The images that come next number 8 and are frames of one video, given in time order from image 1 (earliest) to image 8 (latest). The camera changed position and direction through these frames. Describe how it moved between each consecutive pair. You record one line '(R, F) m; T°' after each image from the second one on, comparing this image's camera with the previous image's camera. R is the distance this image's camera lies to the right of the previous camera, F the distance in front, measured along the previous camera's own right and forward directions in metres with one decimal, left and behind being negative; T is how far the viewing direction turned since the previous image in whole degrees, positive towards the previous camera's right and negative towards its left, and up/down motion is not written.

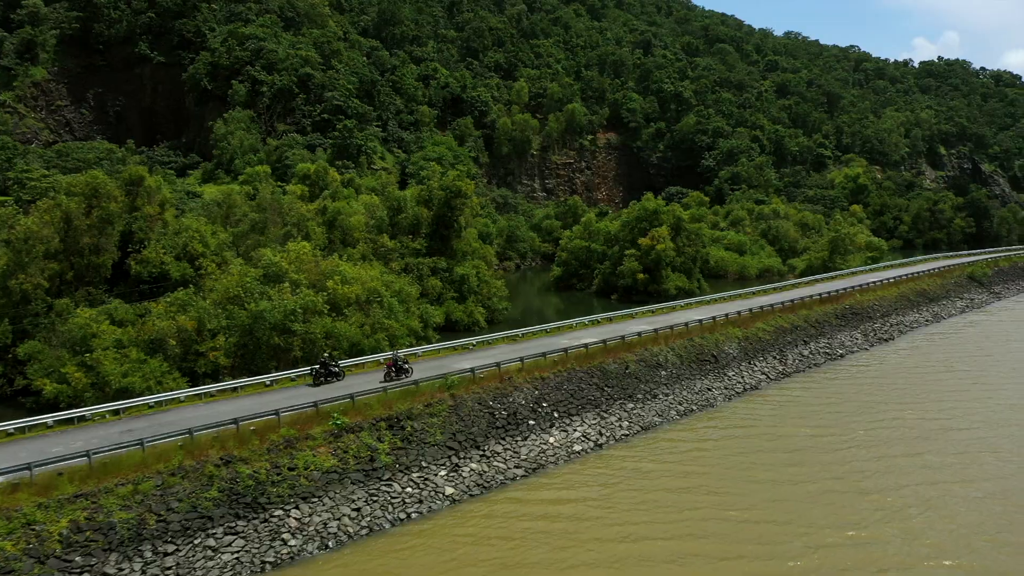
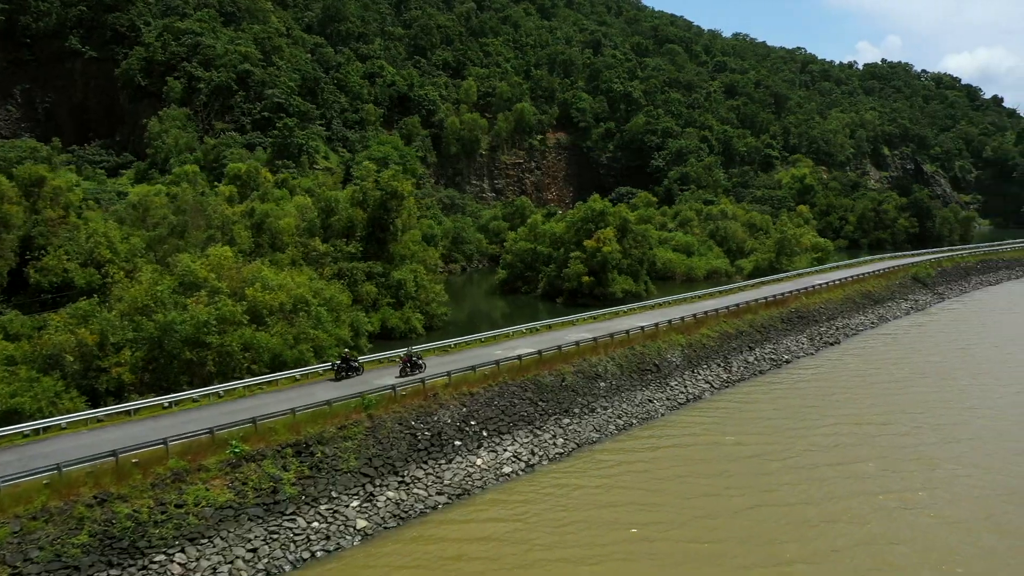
(+0.7, +1.5) m; +3°
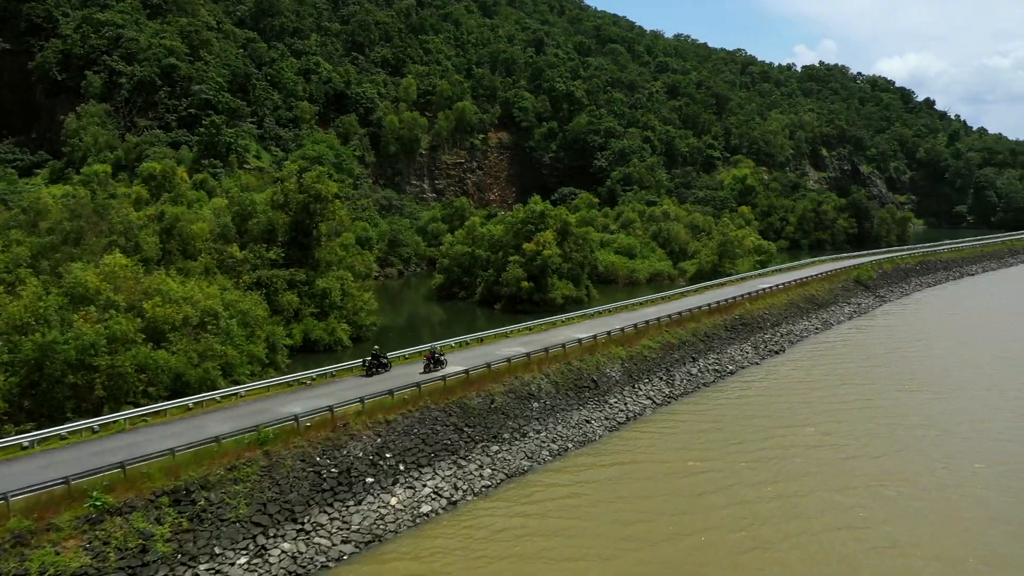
(+0.6, +2.0) m; +4°
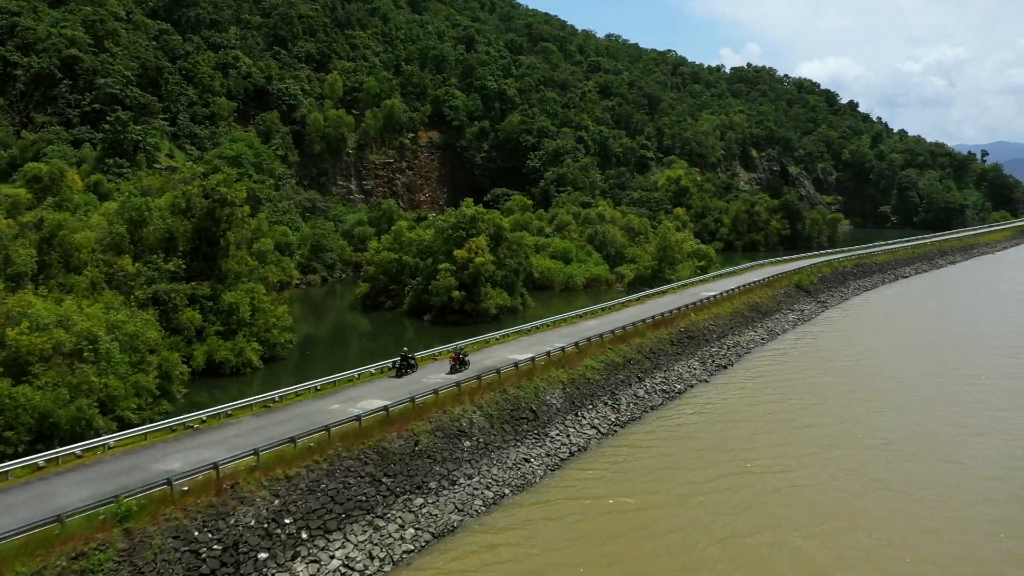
(+0.2, +2.8) m; +5°
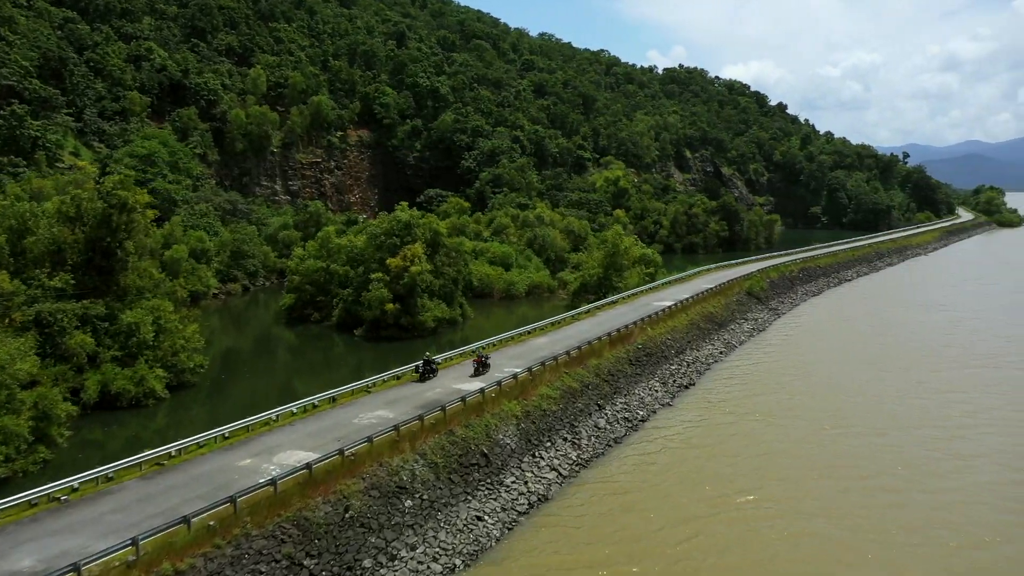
(-0.3, +3.1) m; +5°
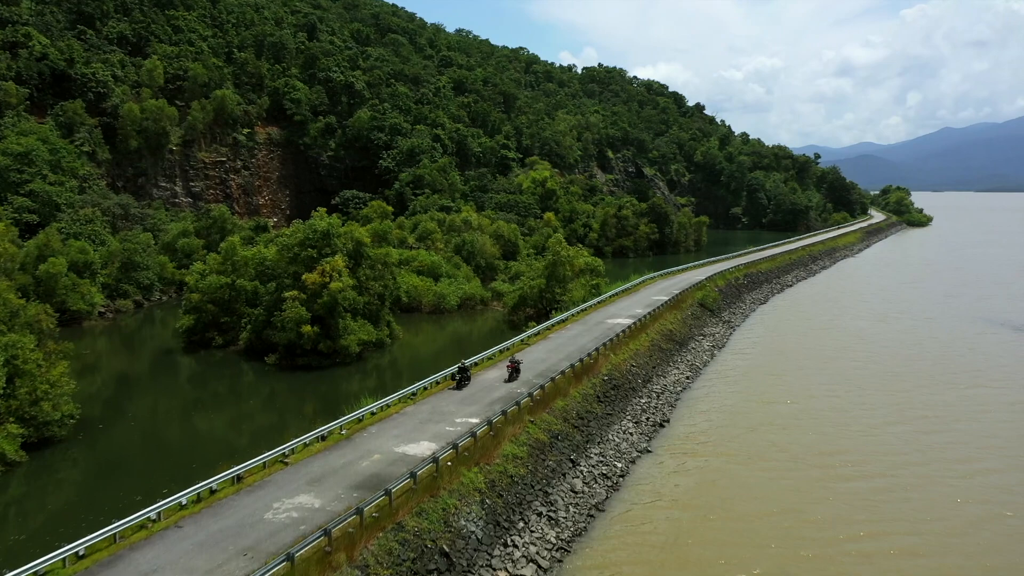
(-0.9, +4.6) m; +6°
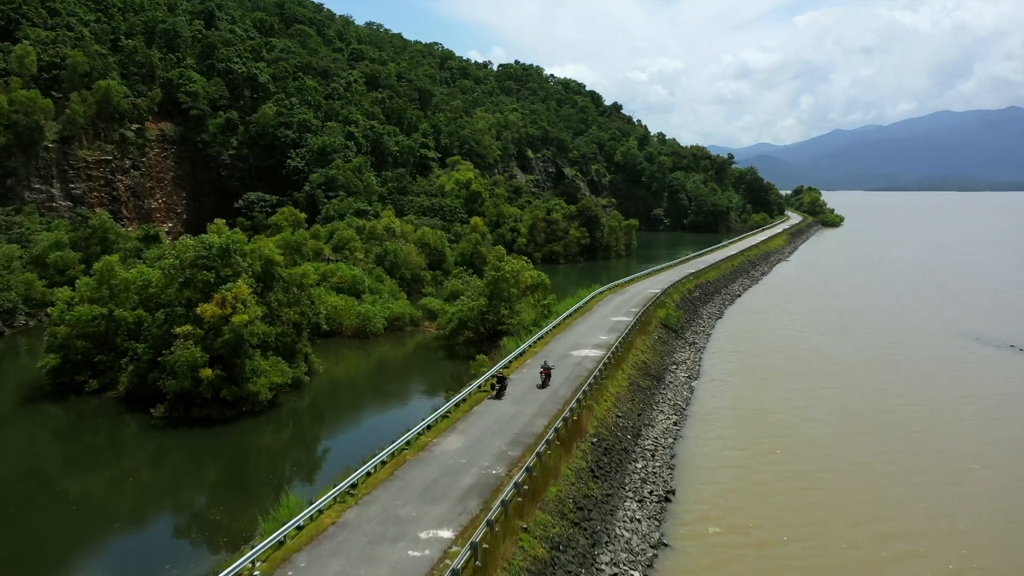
(-1.3, +5.7) m; +6°
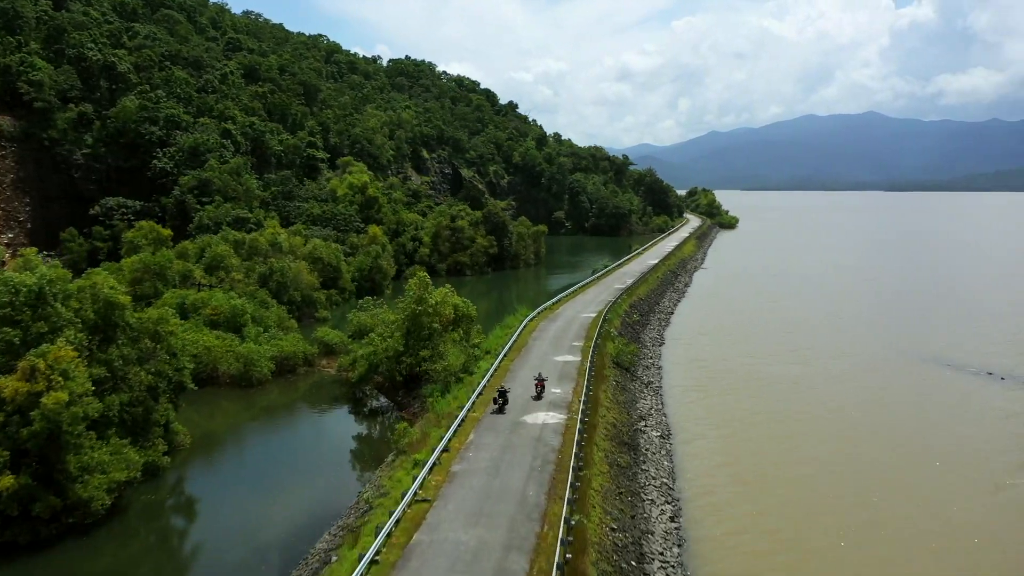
(-1.2, +7.0) m; +8°
